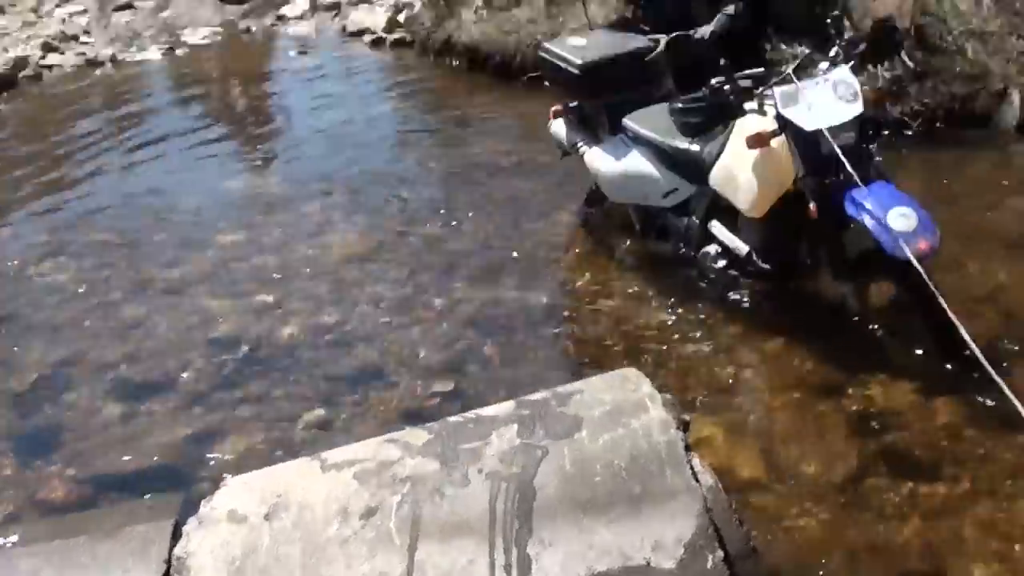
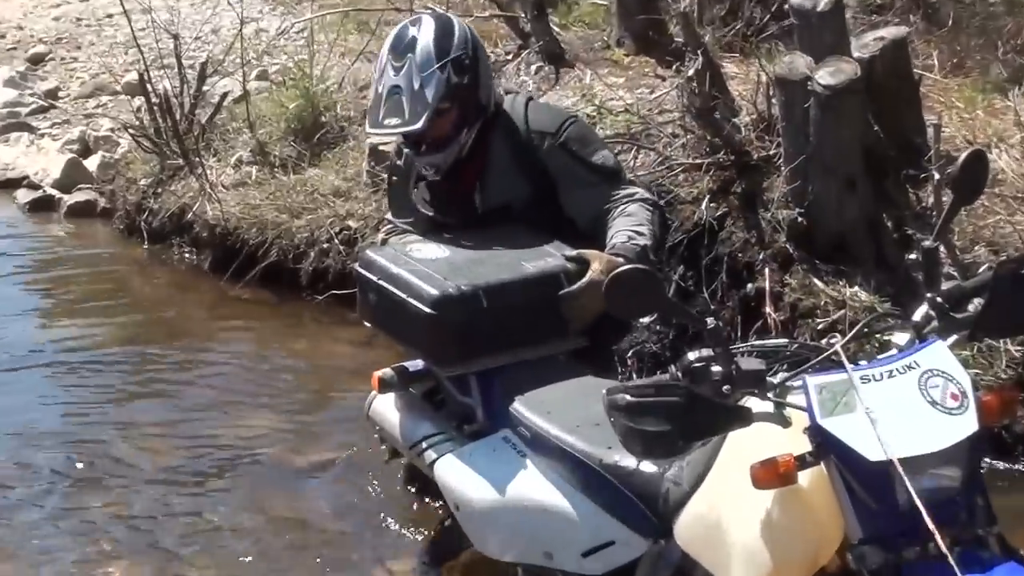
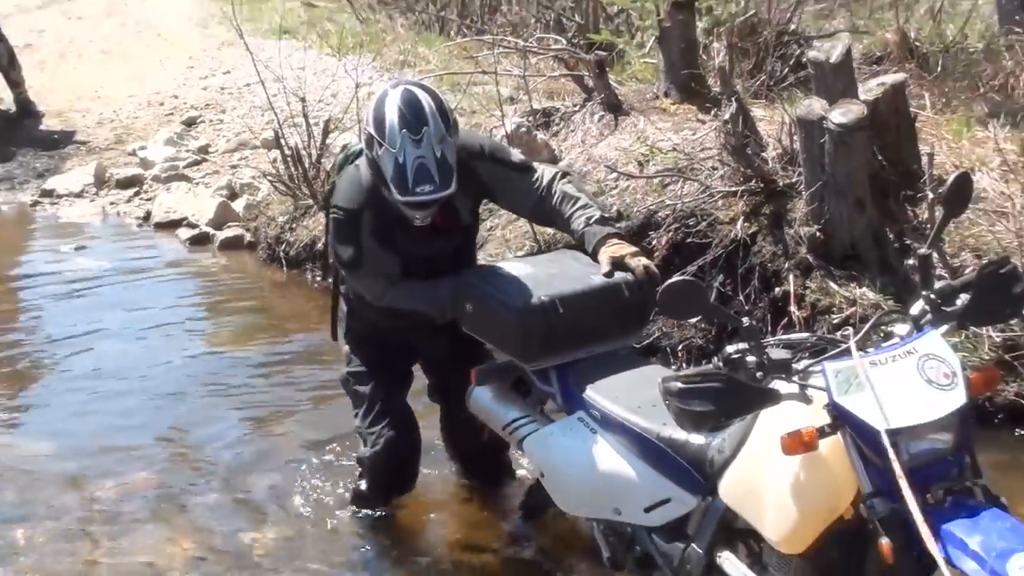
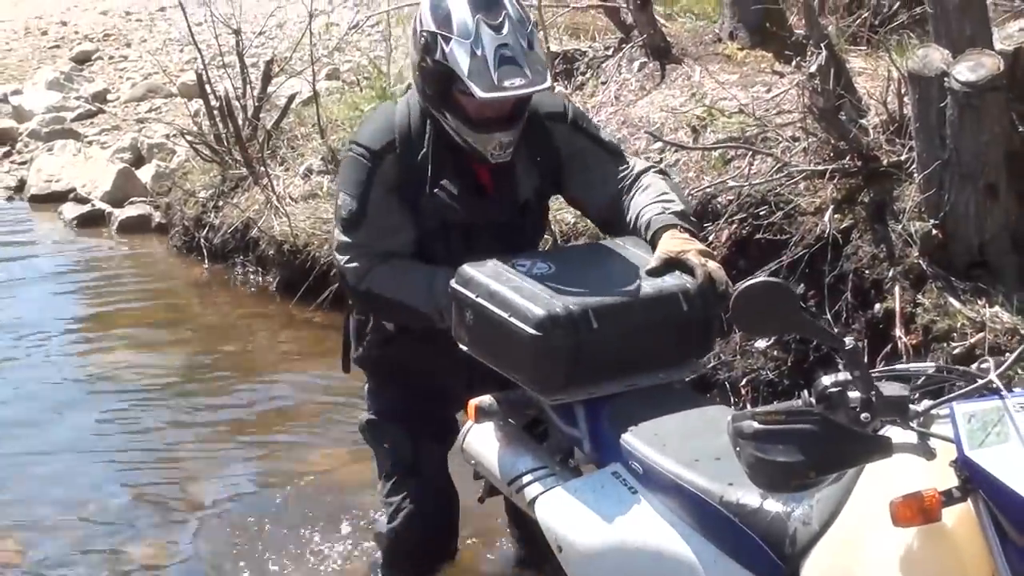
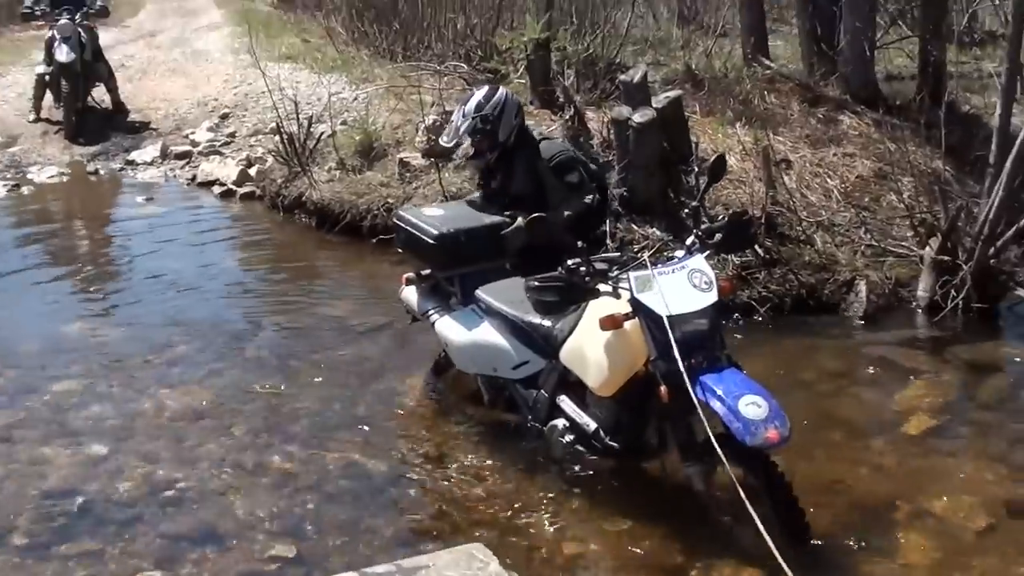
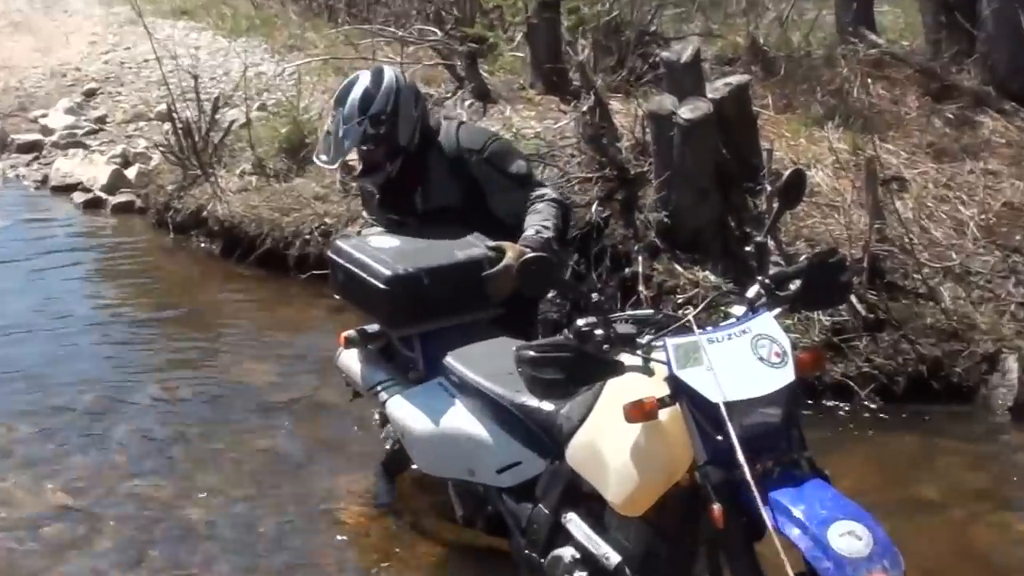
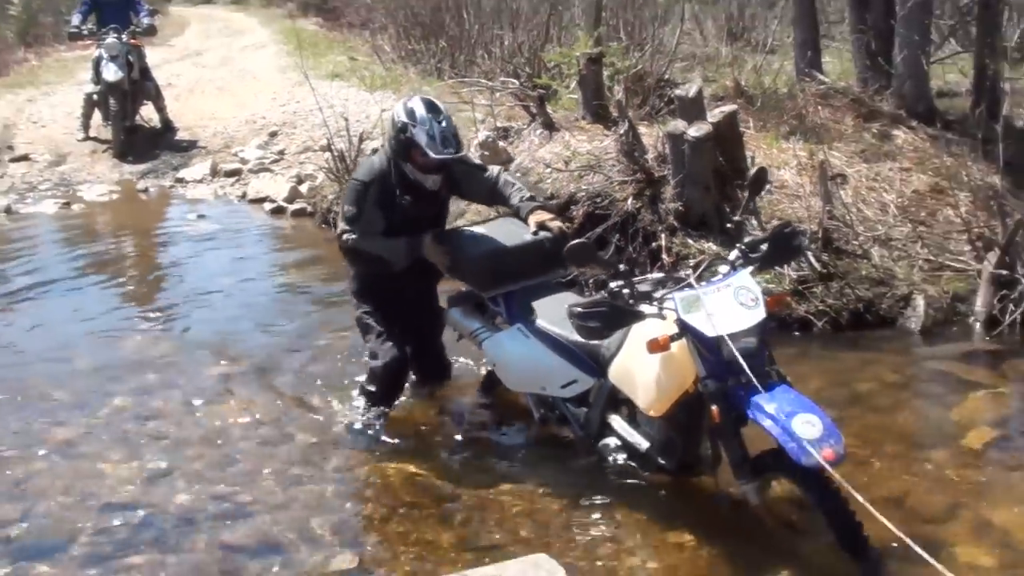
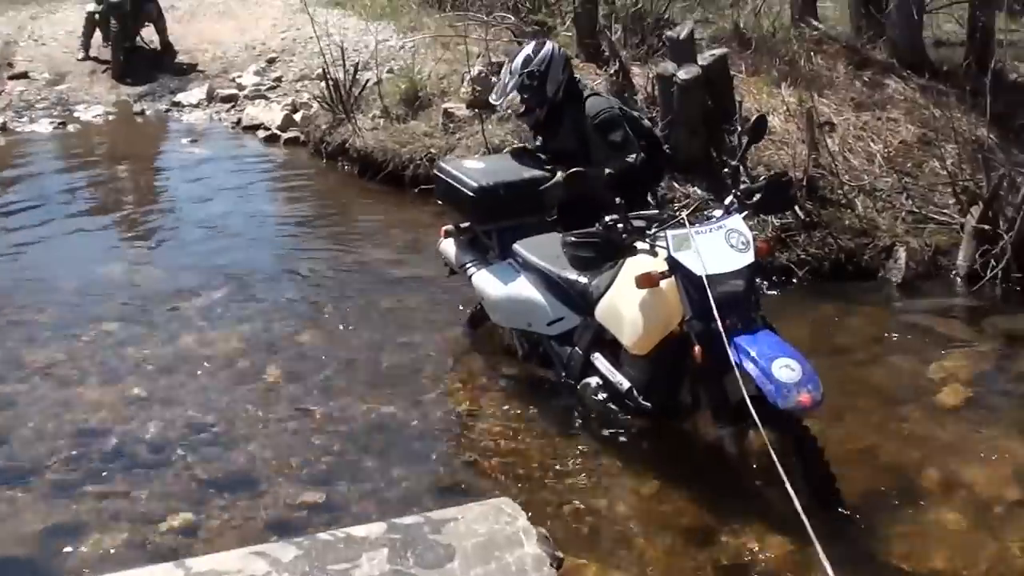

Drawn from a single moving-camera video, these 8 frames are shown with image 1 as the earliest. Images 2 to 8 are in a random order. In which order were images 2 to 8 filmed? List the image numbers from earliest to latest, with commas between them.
8, 5, 6, 2, 4, 3, 7
